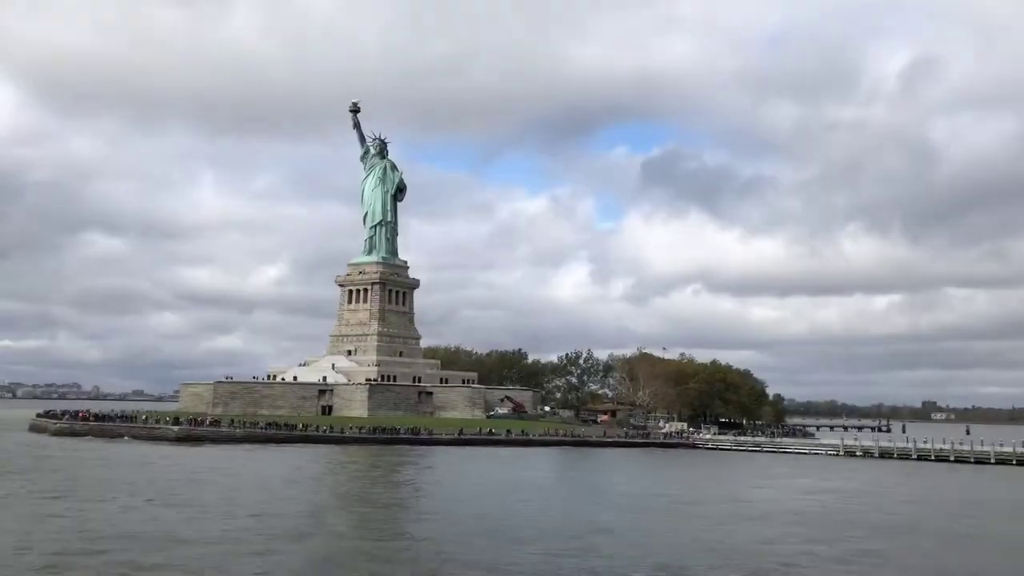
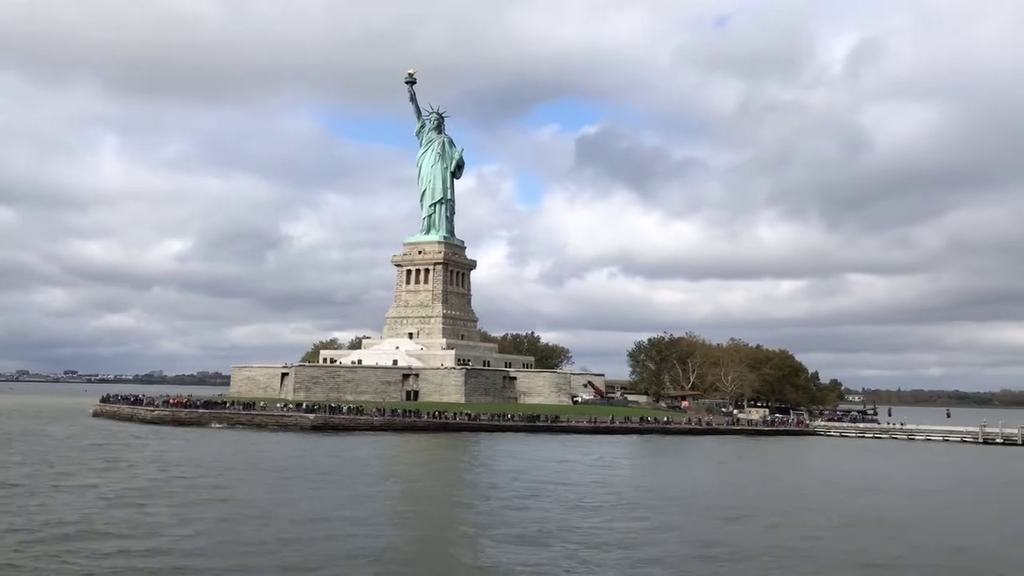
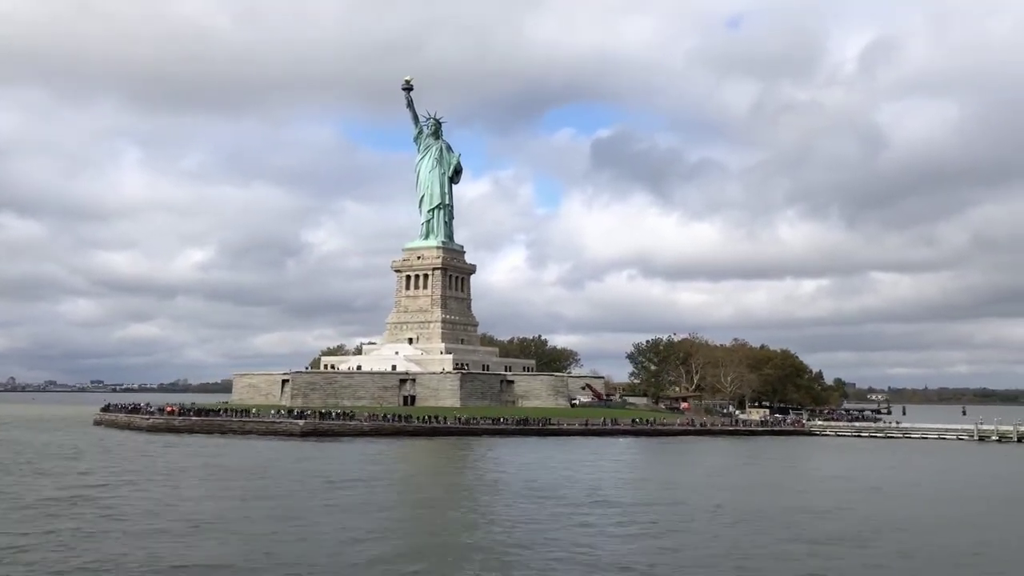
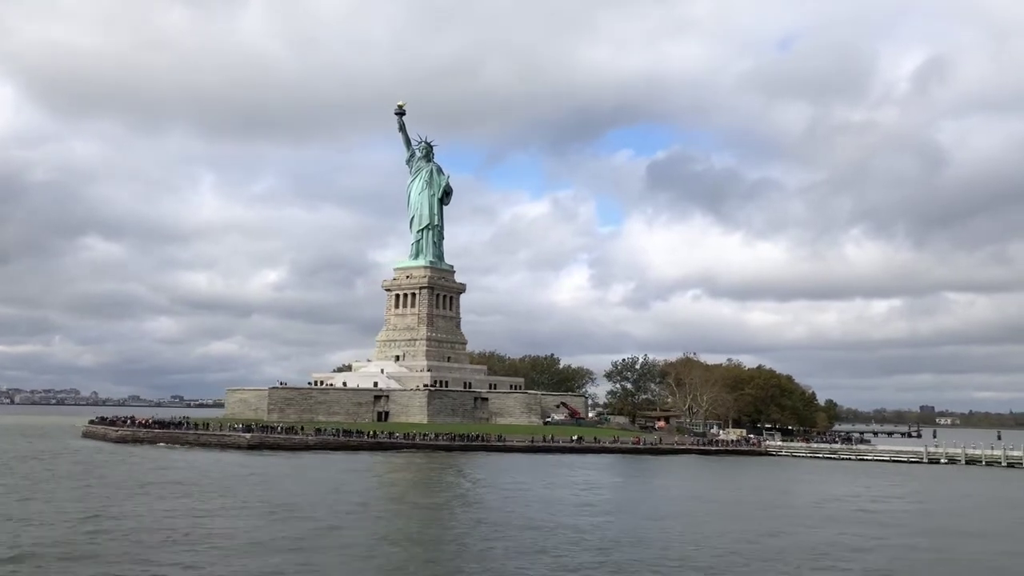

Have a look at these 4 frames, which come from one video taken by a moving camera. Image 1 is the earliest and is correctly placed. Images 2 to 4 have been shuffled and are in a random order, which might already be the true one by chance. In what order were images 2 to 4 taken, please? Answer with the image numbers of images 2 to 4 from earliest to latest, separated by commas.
4, 3, 2
